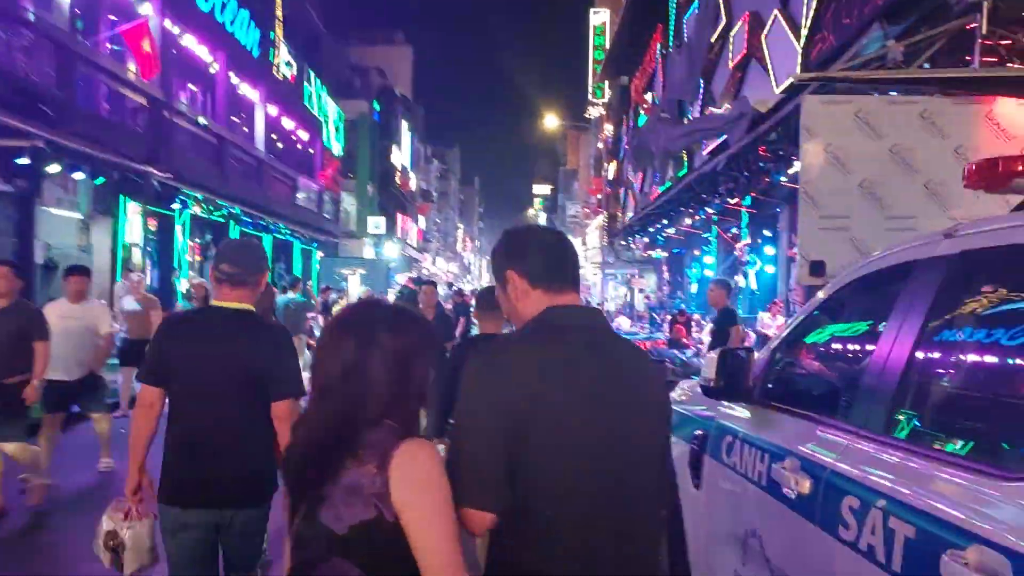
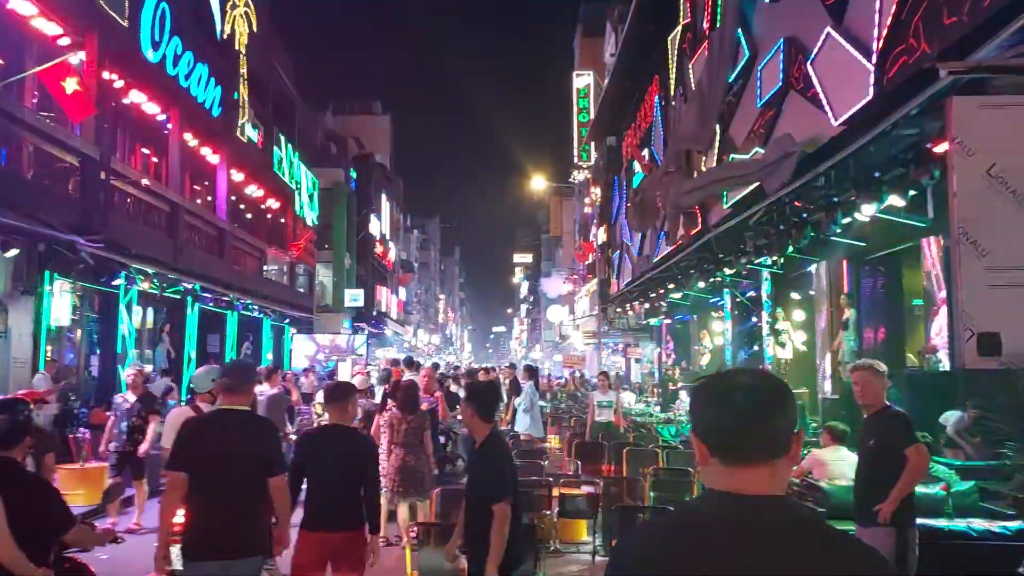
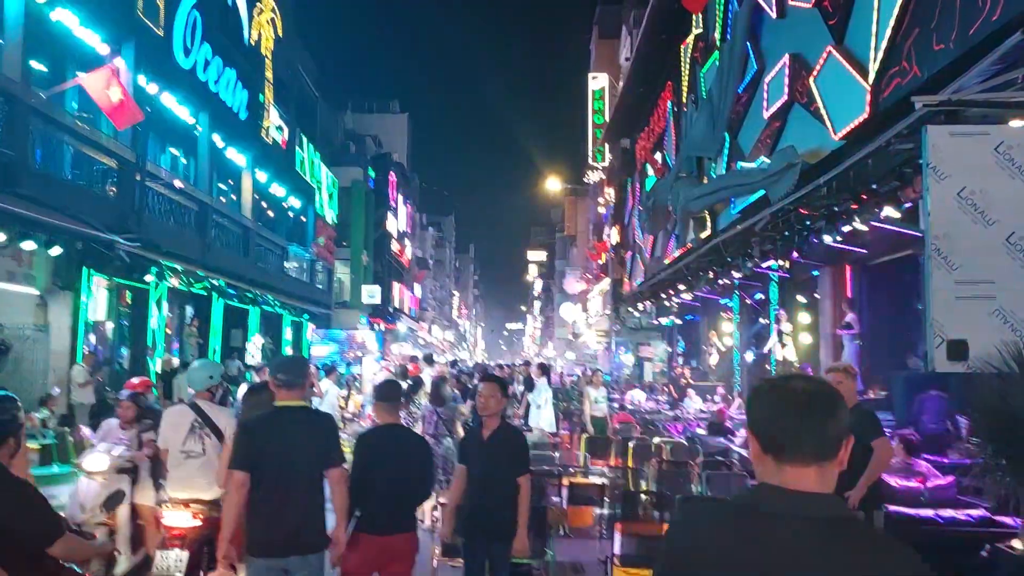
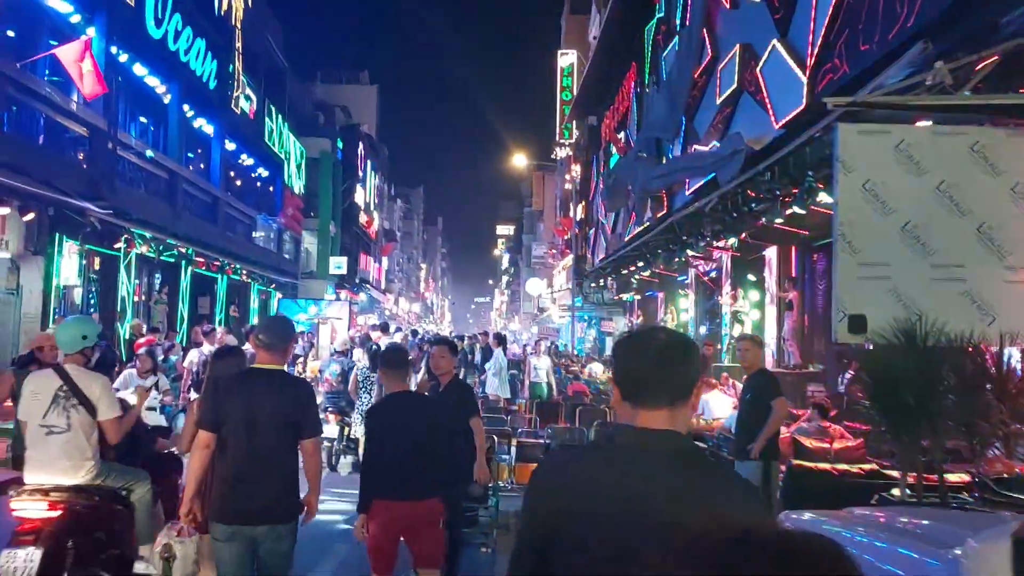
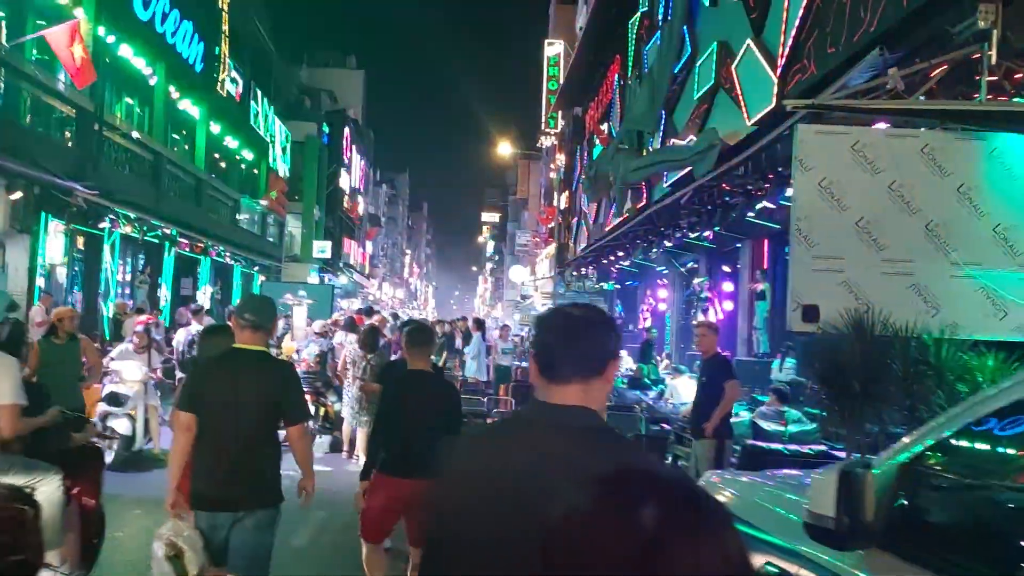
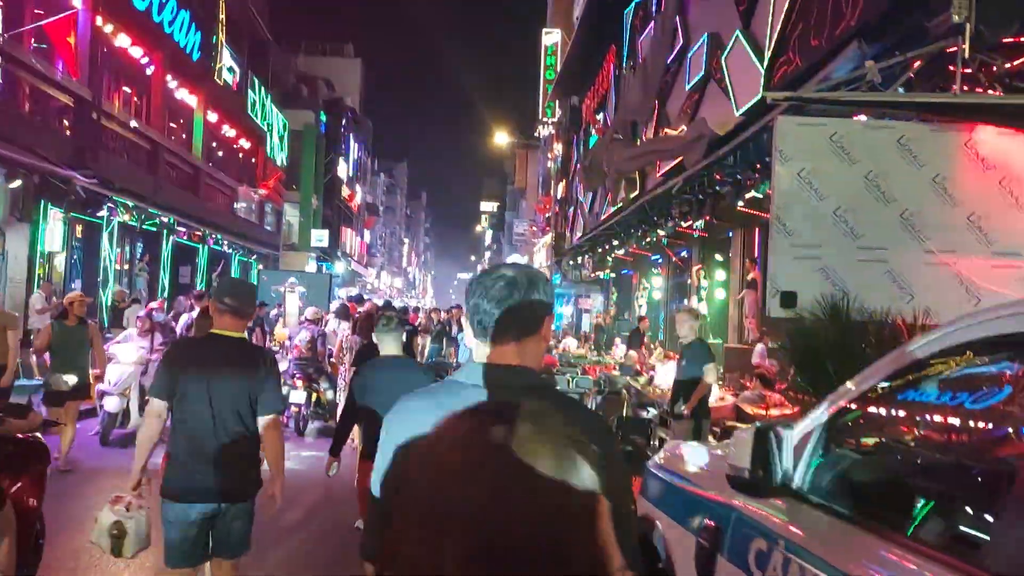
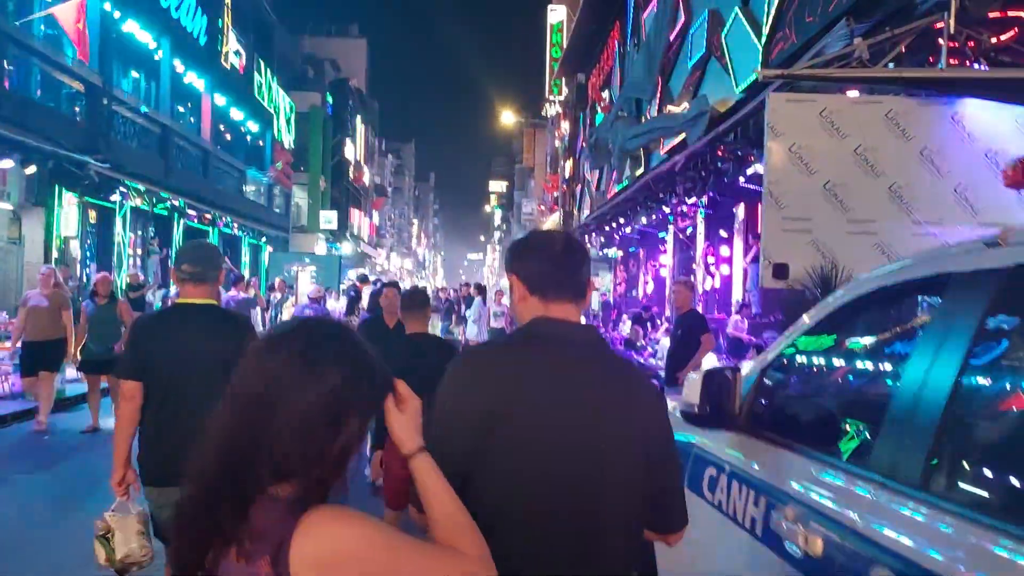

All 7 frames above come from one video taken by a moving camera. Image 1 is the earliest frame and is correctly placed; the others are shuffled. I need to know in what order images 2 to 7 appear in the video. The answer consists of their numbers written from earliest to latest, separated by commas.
7, 6, 5, 4, 3, 2
